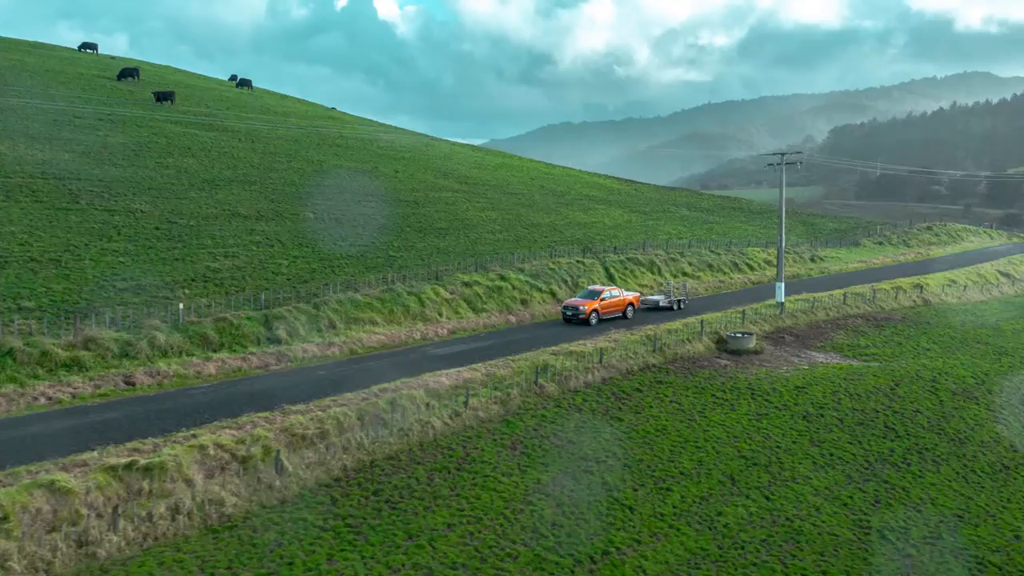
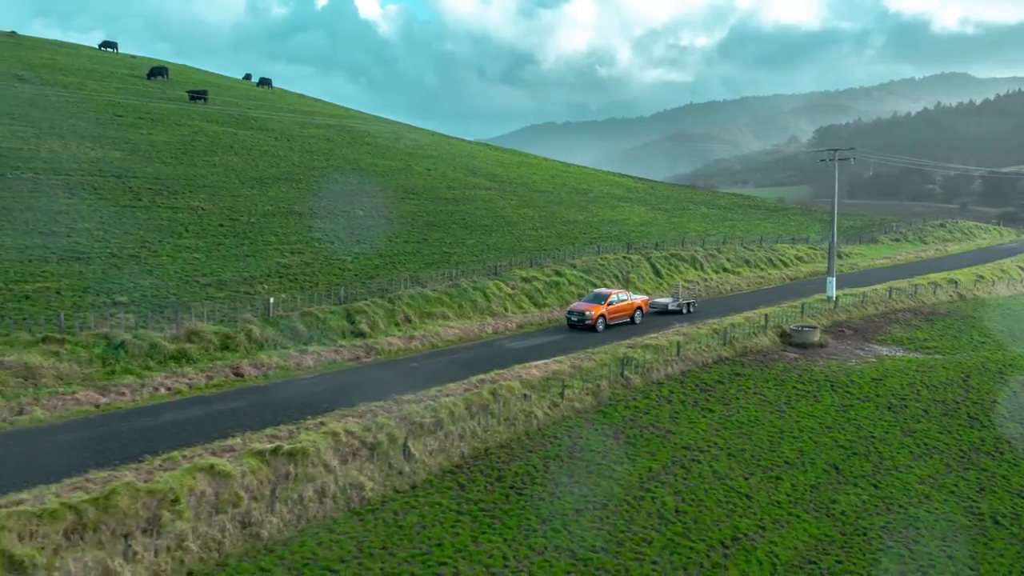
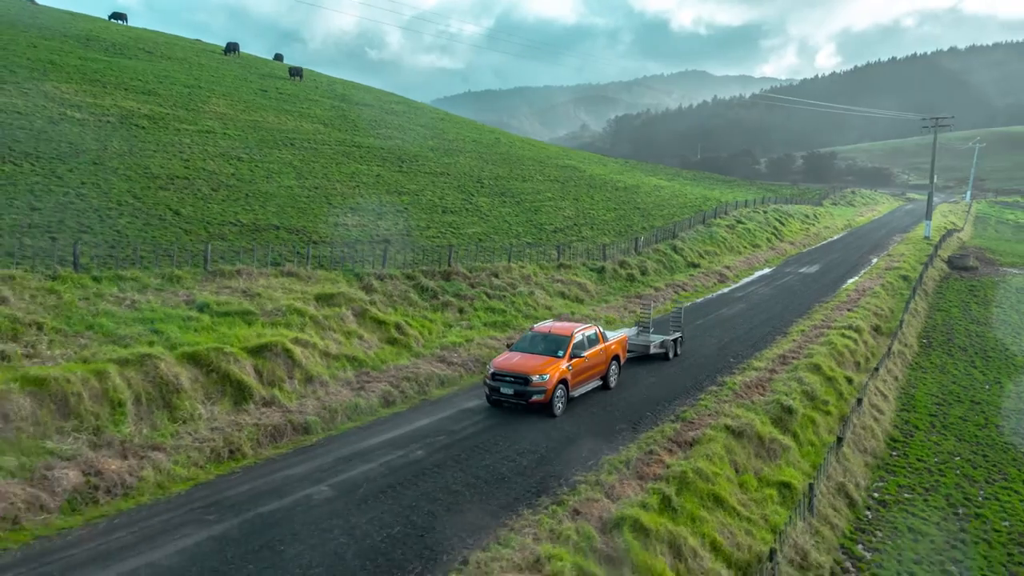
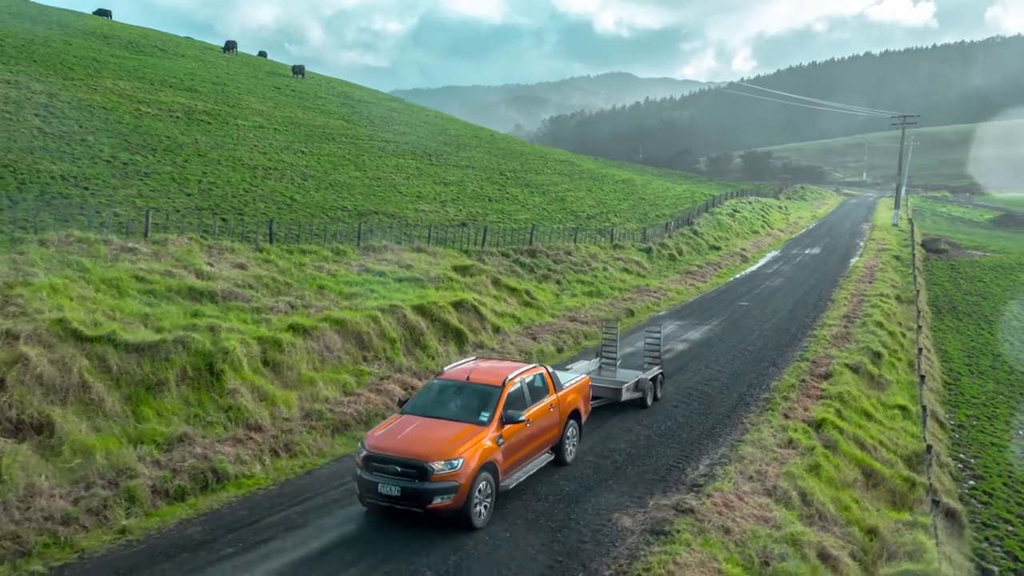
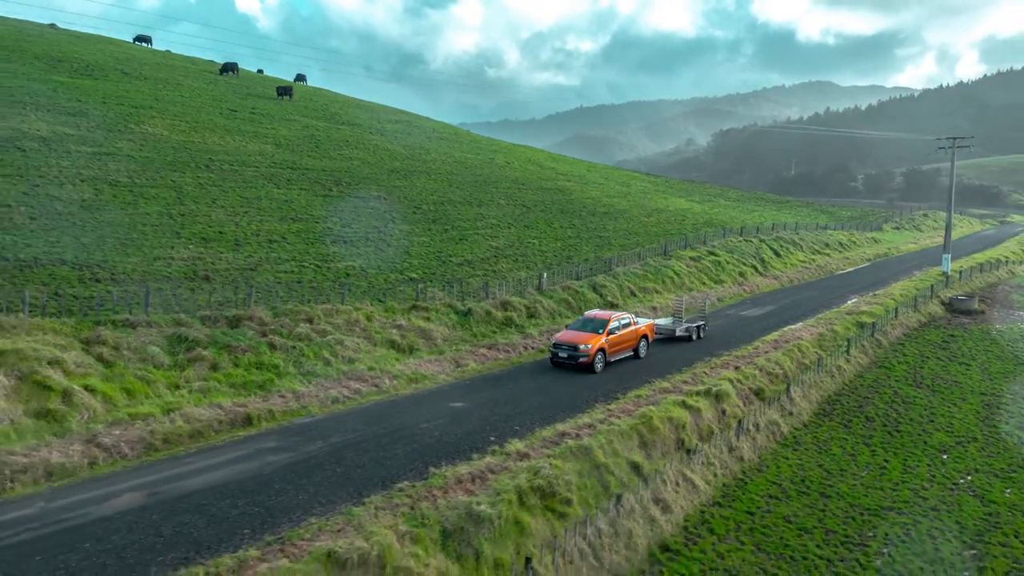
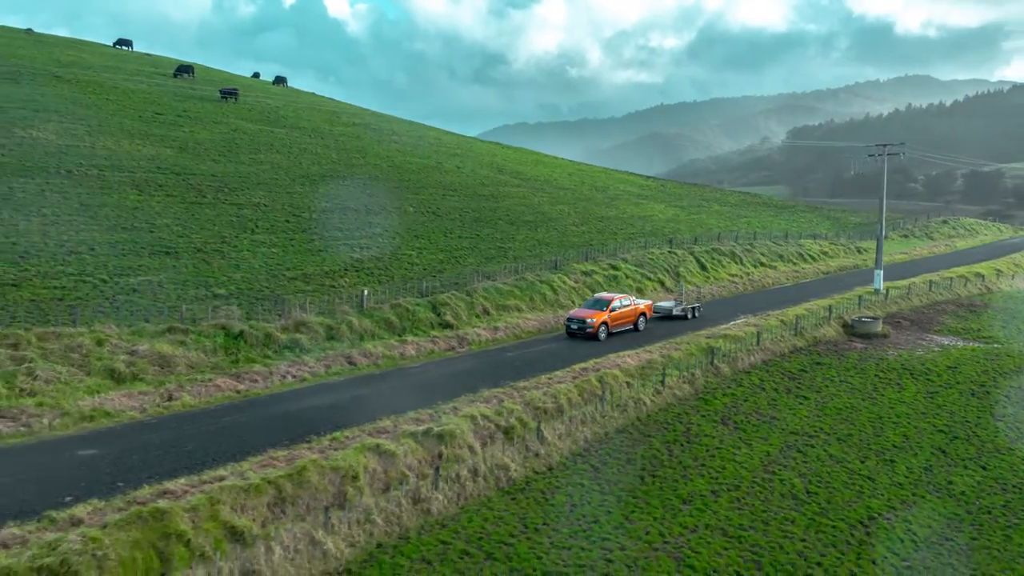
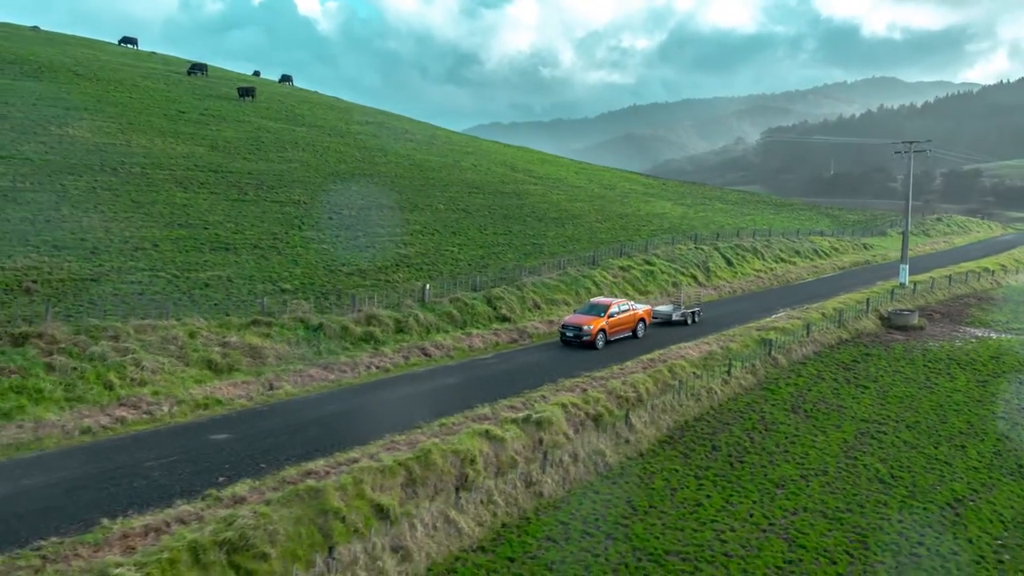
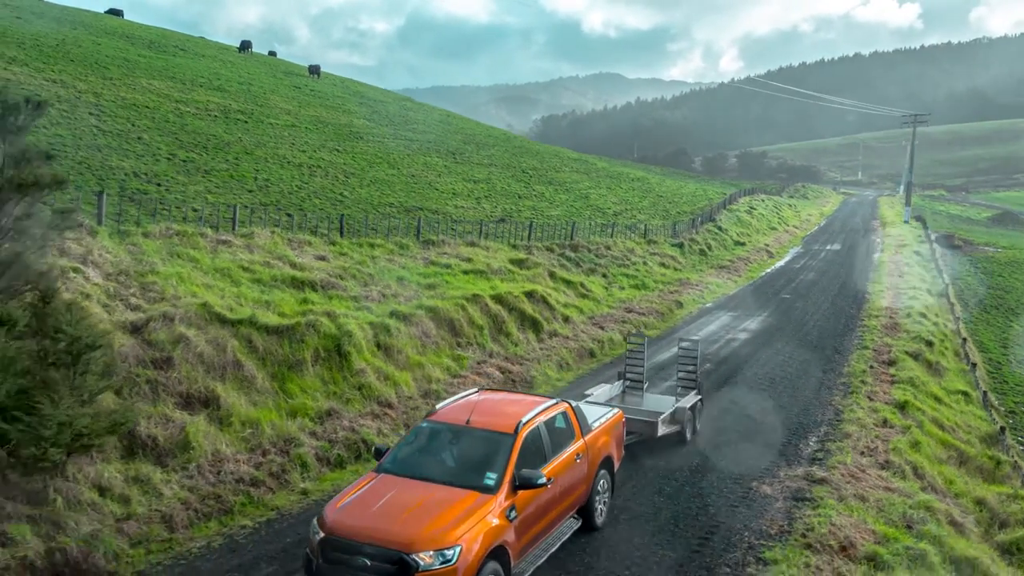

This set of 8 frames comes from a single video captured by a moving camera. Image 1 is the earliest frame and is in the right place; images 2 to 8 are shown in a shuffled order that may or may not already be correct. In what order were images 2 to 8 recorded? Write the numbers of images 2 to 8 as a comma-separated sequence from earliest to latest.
2, 6, 7, 5, 3, 4, 8
